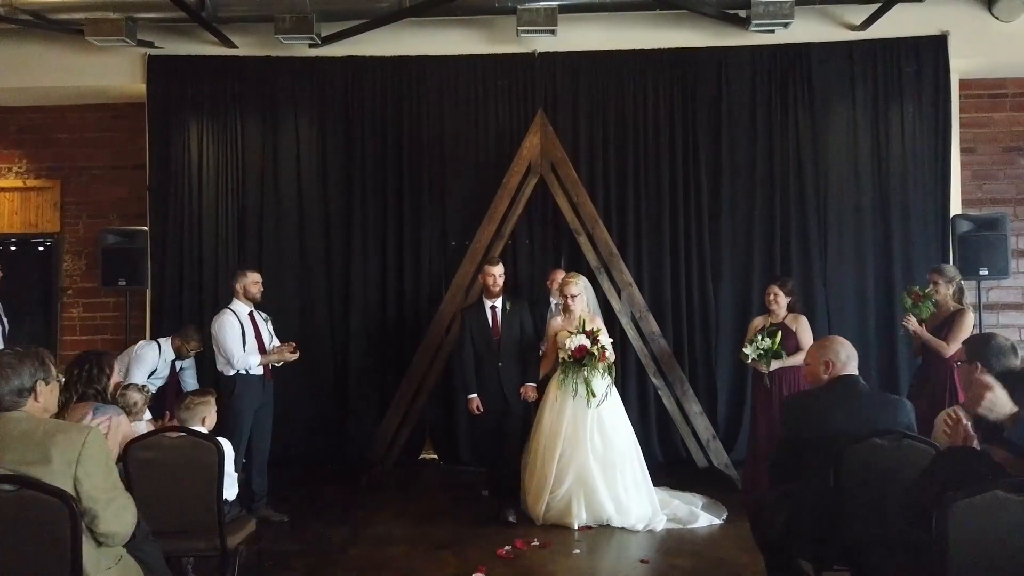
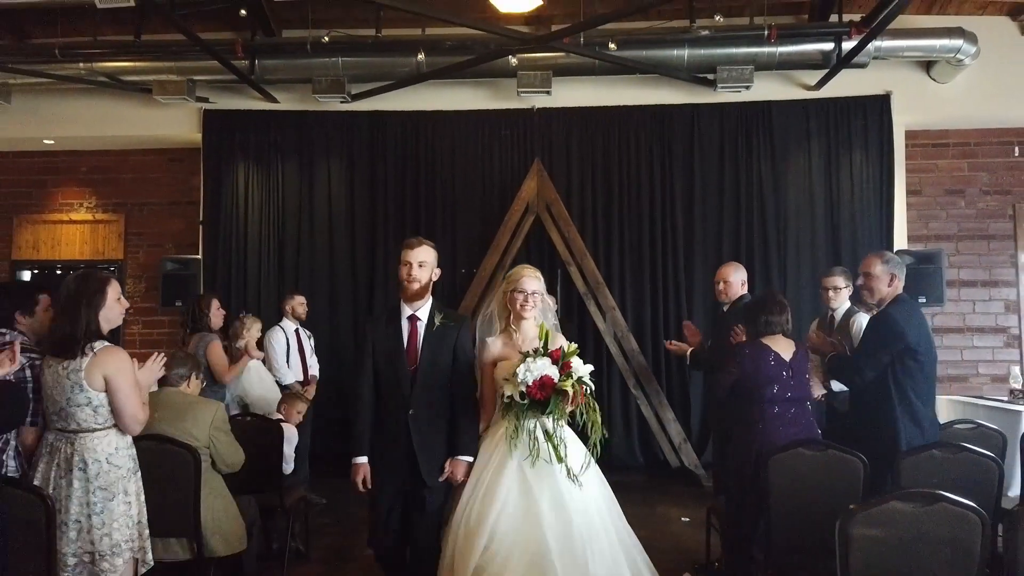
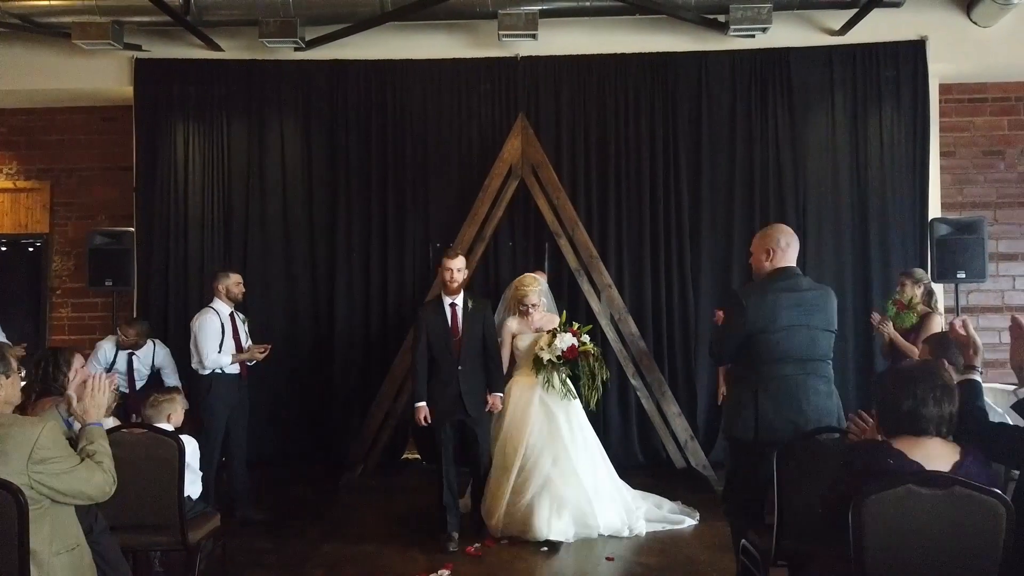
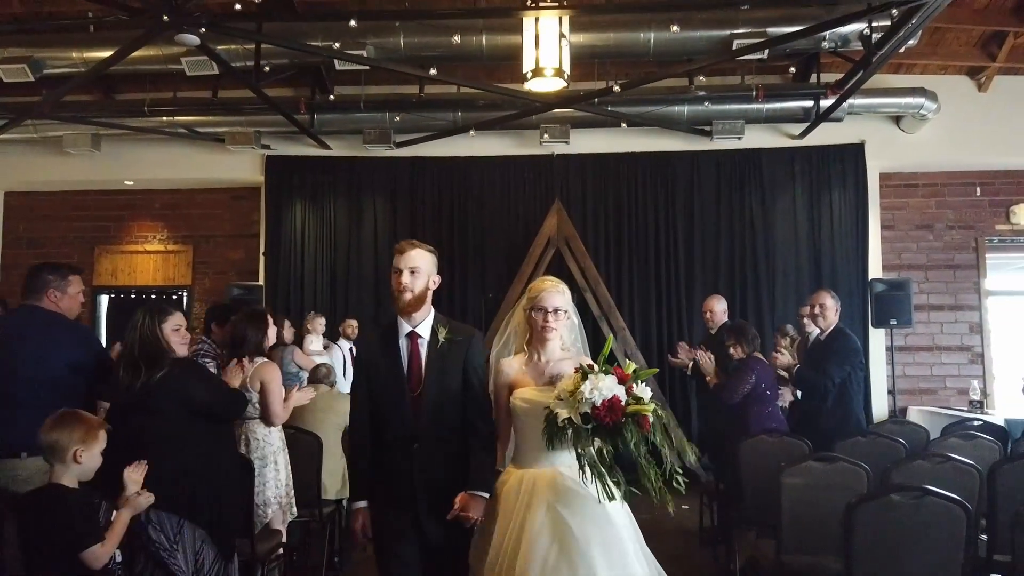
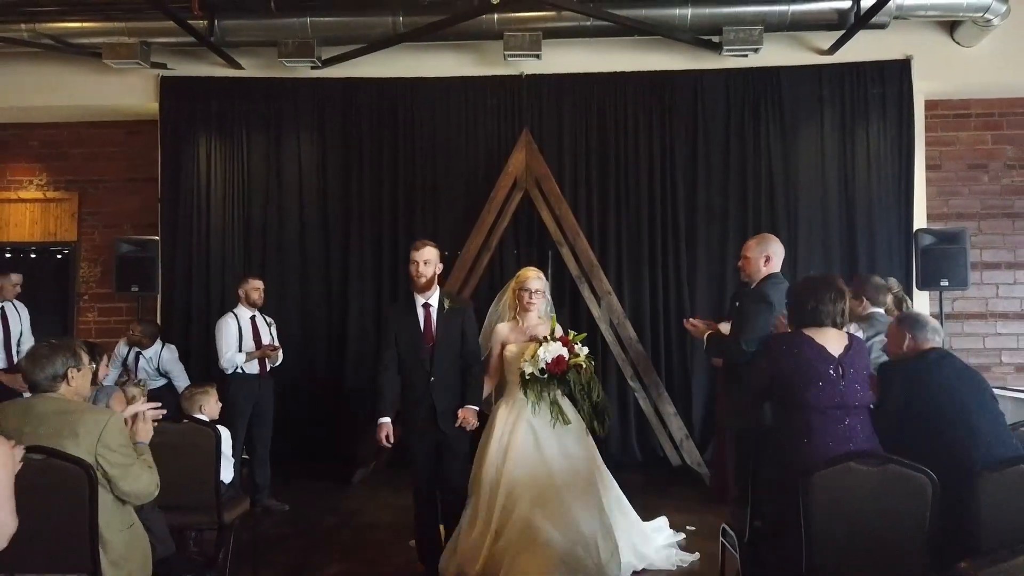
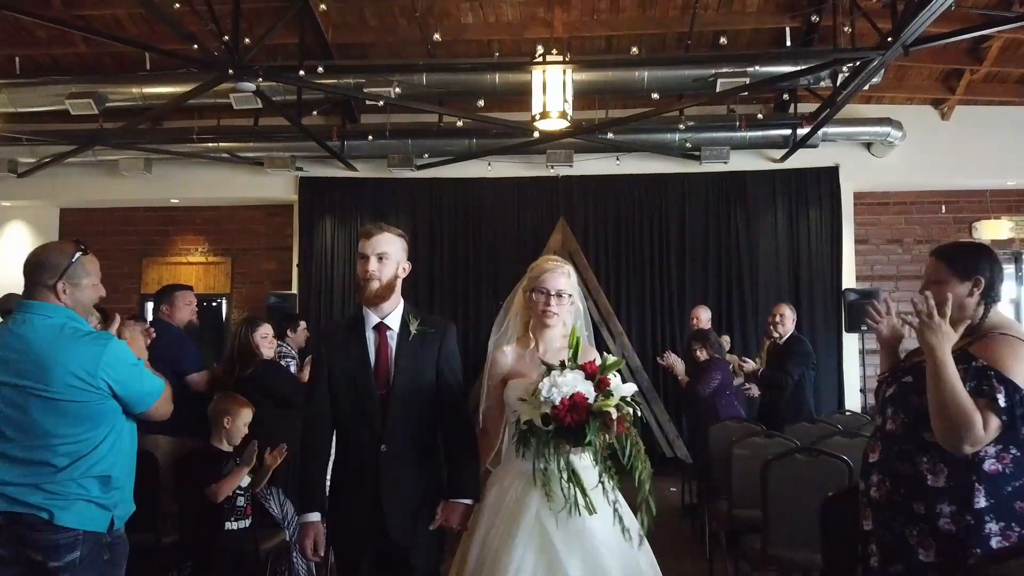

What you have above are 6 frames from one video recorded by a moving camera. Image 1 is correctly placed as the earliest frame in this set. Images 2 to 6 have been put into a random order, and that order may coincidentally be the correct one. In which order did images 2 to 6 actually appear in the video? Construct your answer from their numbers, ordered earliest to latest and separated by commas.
3, 5, 2, 4, 6
